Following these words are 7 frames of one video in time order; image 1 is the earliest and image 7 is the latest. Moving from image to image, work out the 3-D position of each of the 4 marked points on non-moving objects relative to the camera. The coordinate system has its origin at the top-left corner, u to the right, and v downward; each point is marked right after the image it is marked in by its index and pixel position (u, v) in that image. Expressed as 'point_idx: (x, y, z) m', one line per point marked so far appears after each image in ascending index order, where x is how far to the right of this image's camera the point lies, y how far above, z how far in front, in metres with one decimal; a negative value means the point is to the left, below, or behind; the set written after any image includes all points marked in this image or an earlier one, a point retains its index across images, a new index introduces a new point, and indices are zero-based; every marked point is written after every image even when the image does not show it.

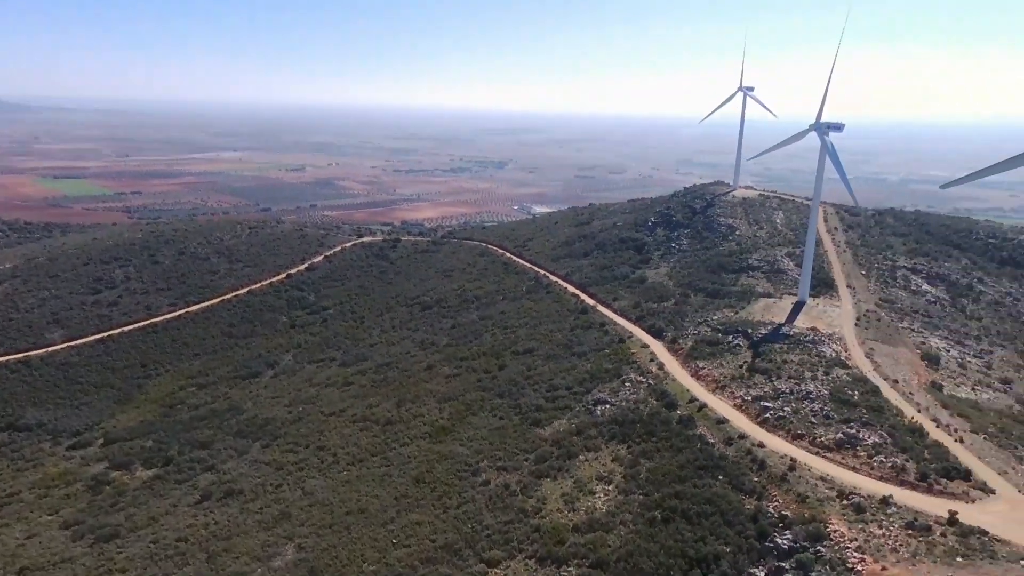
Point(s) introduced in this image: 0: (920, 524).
0: (+11.1, -6.4, +17.1) m
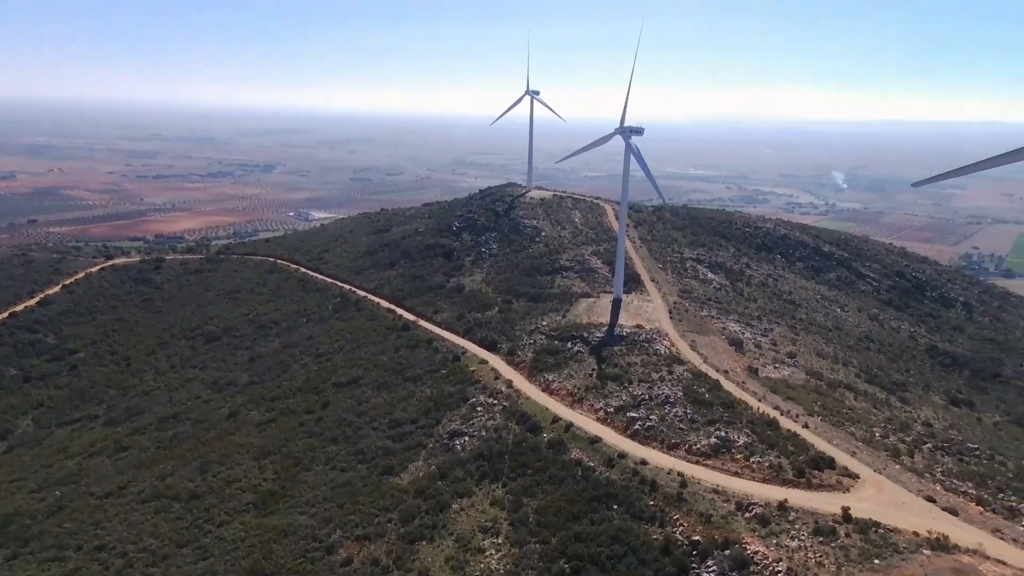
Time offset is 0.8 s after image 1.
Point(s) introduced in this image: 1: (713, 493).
0: (+8.5, -6.5, +17.2) m
1: (+6.3, -6.4, +19.8) m
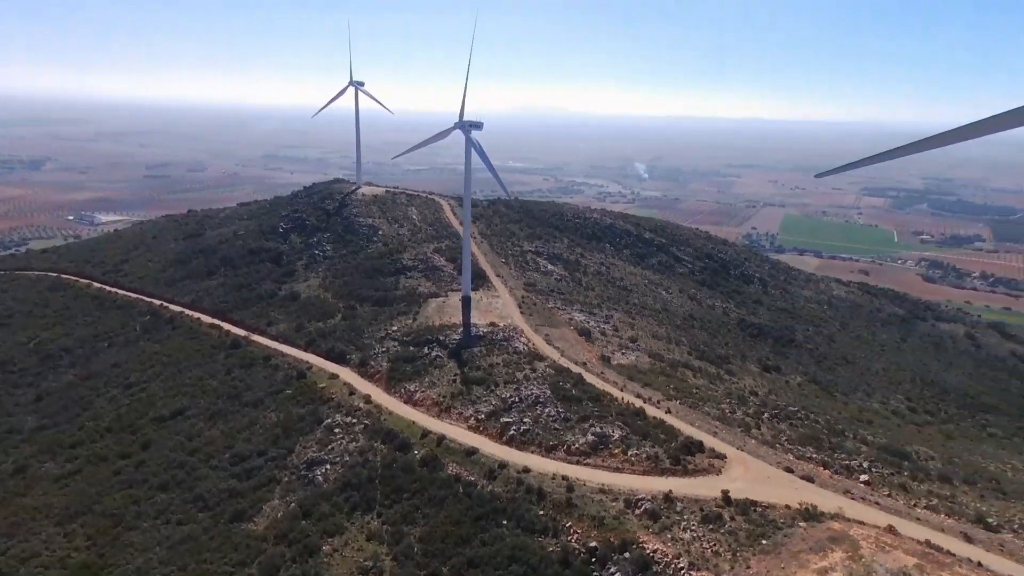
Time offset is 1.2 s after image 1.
0: (+5.6, -6.3, +17.7) m
1: (+2.7, -6.4, +19.6) m
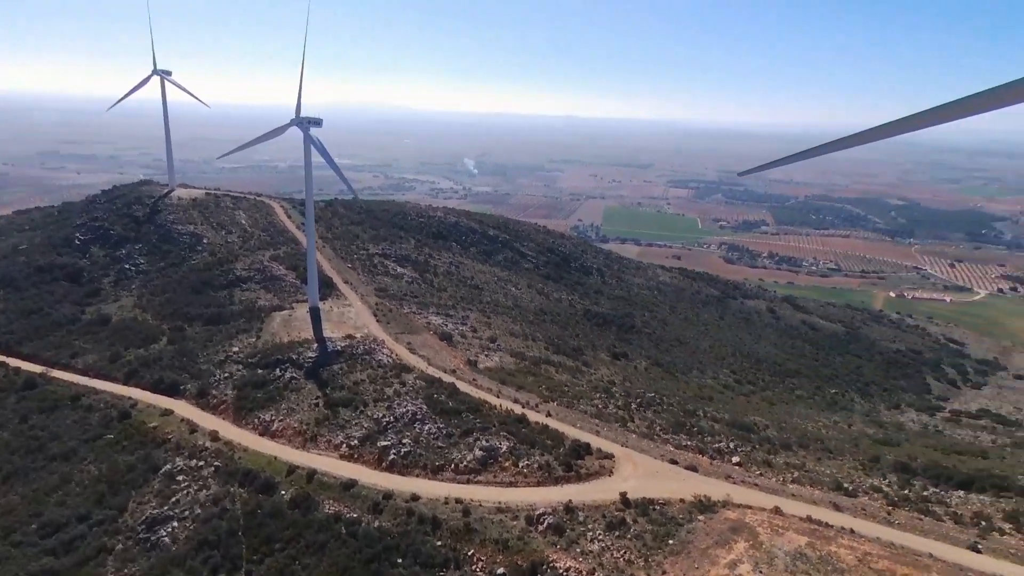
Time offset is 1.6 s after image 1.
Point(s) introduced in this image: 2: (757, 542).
0: (+2.8, -6.4, +17.6) m
1: (-0.4, -6.6, +18.7) m
2: (+6.1, -6.3, +15.8) m
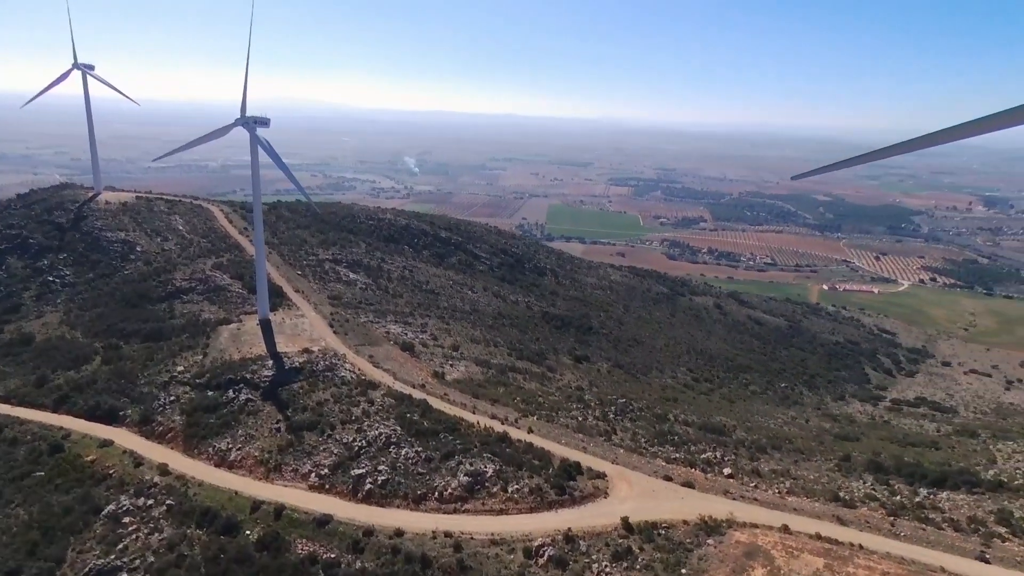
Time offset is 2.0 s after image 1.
0: (+2.8, -6.7, +16.5) m
1: (-0.5, -7.1, +17.3) m
2: (+6.2, -6.6, +15.0) m
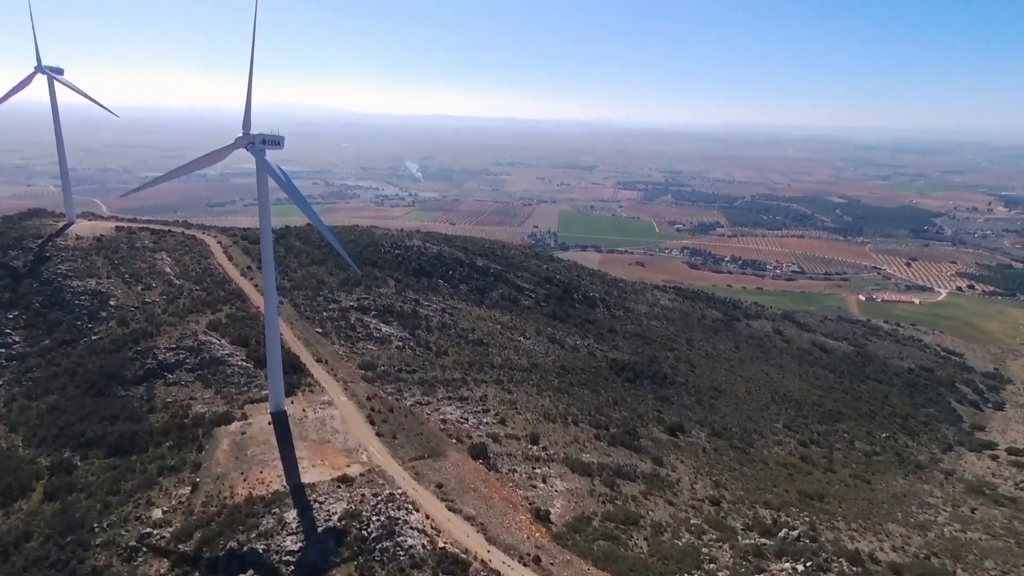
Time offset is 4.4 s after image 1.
0: (+7.7, -10.0, +5.6) m
1: (+4.4, -10.4, +6.4) m
2: (+11.1, -9.8, +4.1) m
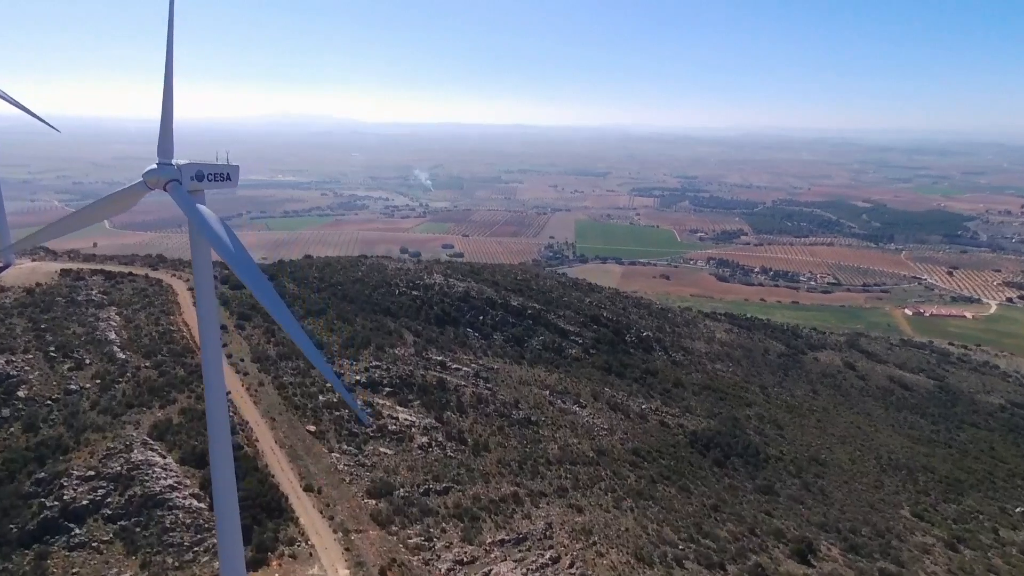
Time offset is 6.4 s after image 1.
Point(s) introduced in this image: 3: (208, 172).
0: (+10.3, -12.9, -5.7) m
1: (+7.0, -13.3, -4.9) m
2: (+13.7, -12.6, -7.3) m
3: (-7.3, +3.1, +15.4) m
